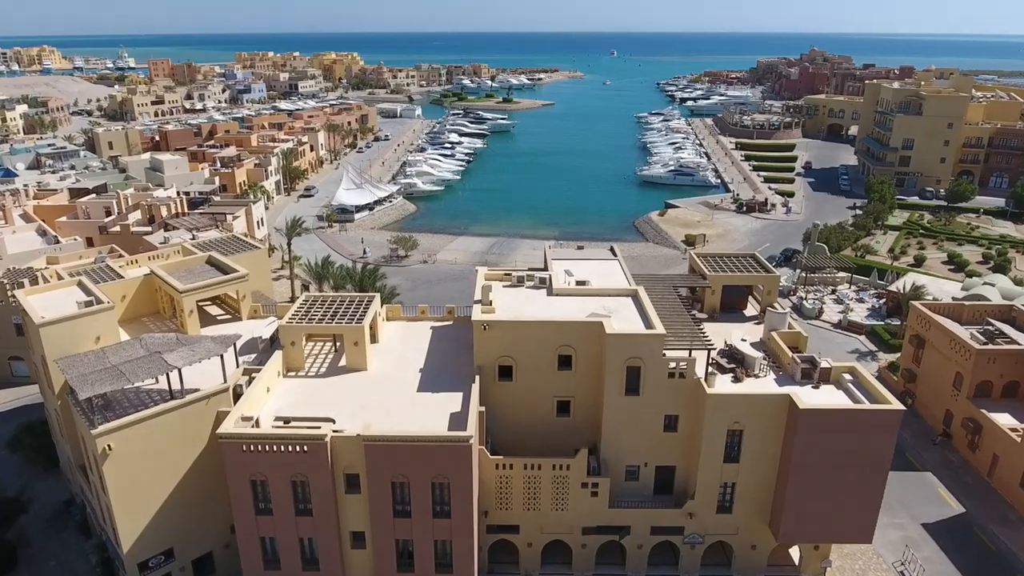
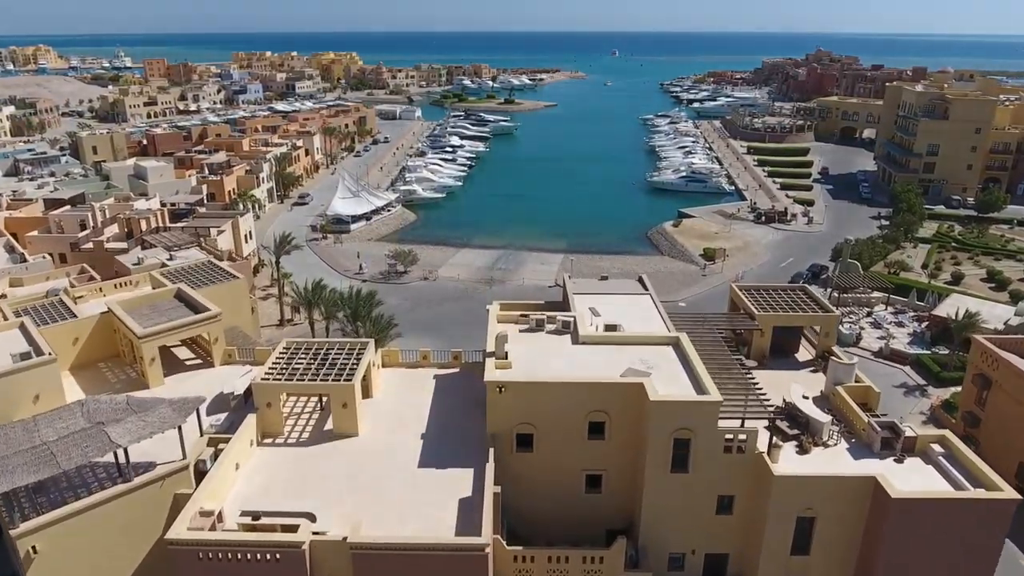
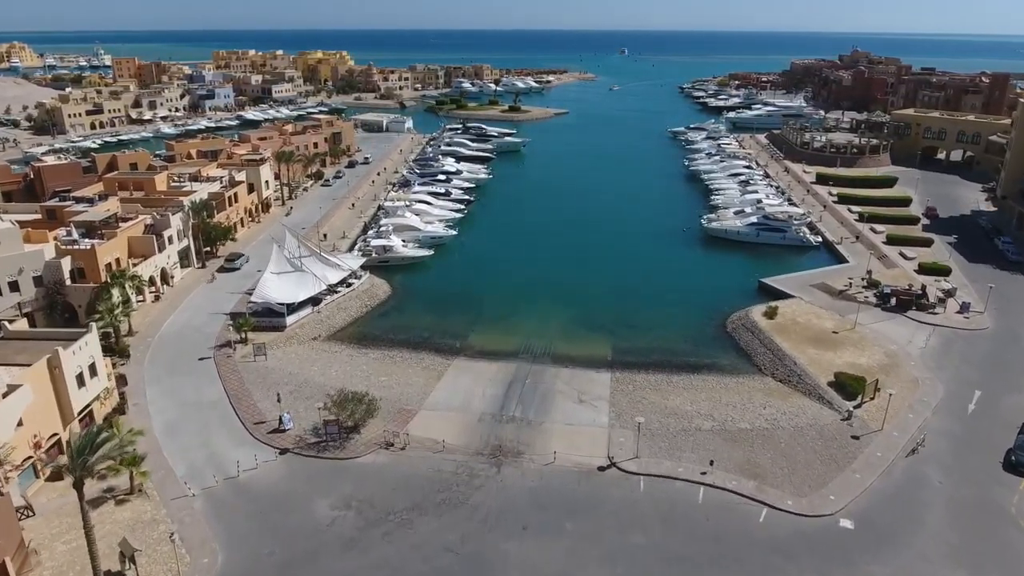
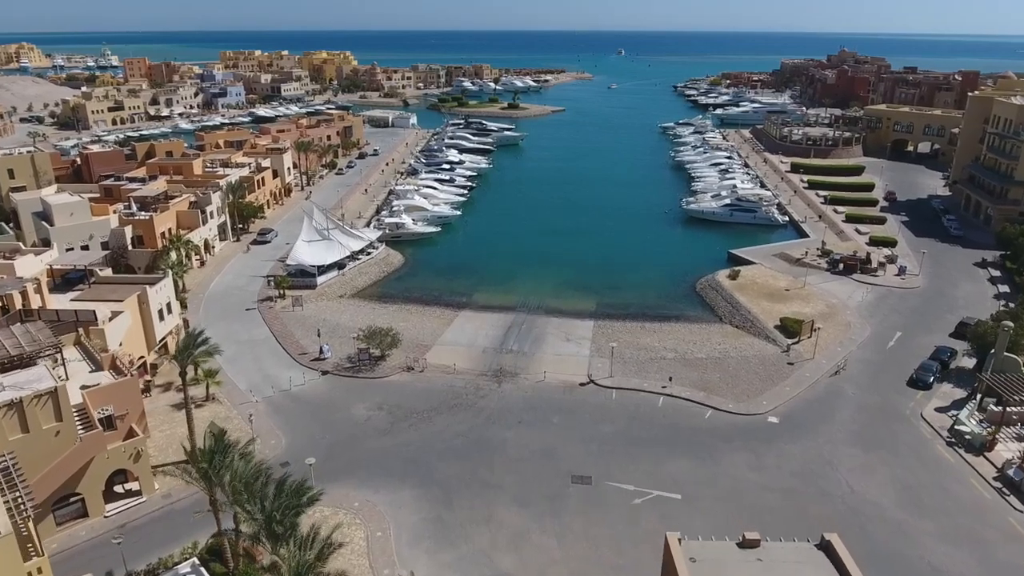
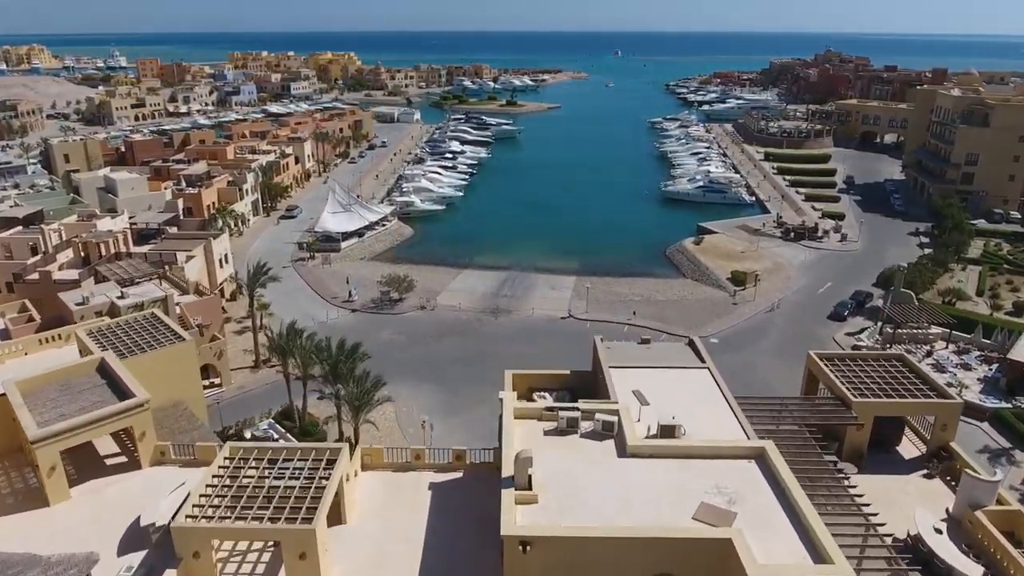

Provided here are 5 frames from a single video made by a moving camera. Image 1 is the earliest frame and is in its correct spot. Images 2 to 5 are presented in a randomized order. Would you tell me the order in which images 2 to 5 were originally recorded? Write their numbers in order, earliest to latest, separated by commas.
2, 5, 4, 3
